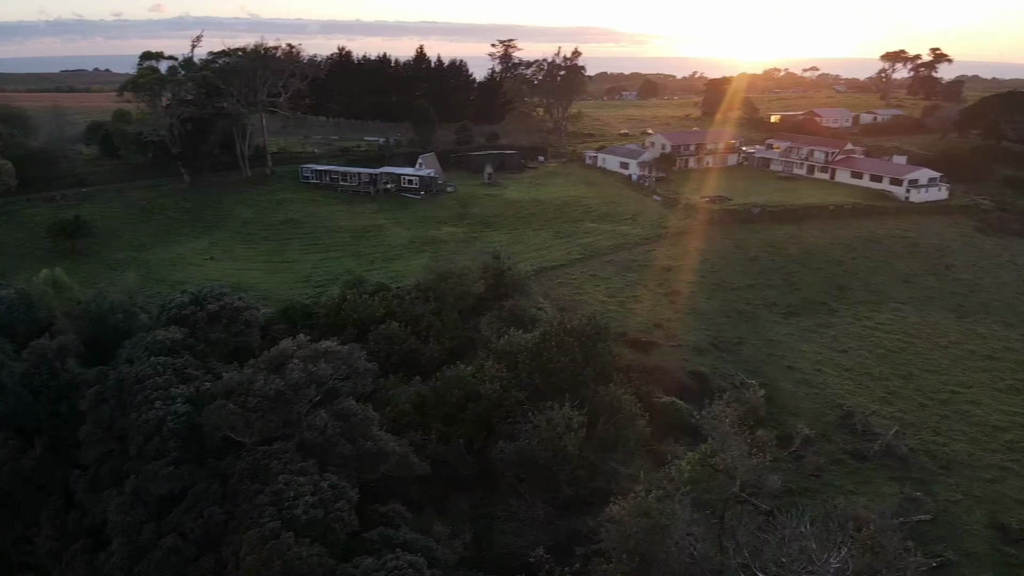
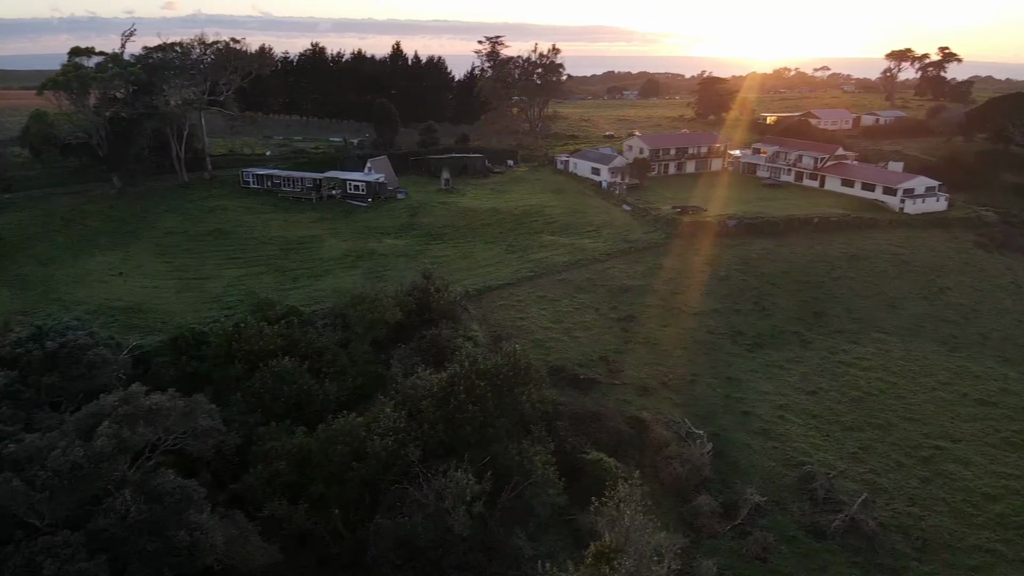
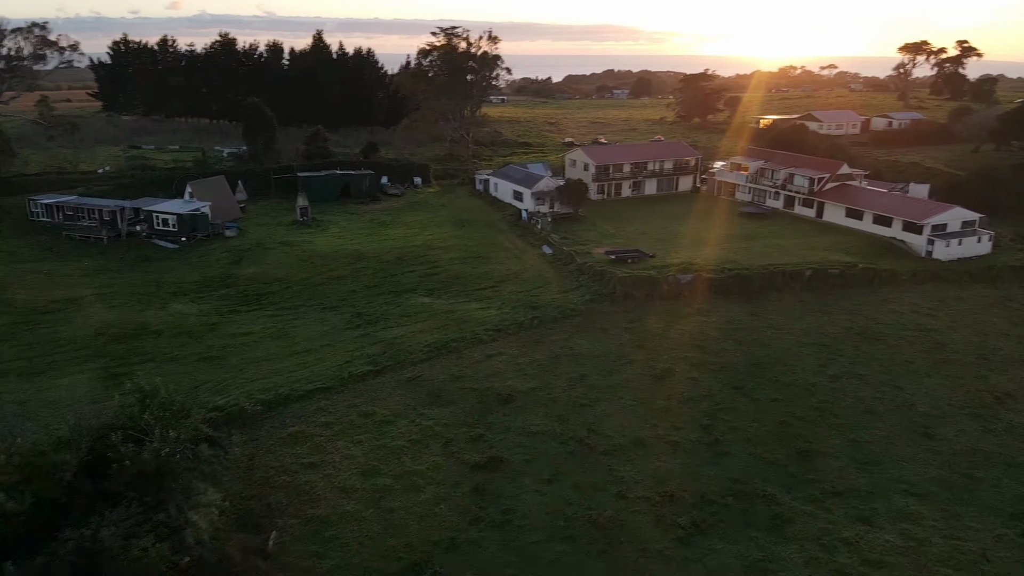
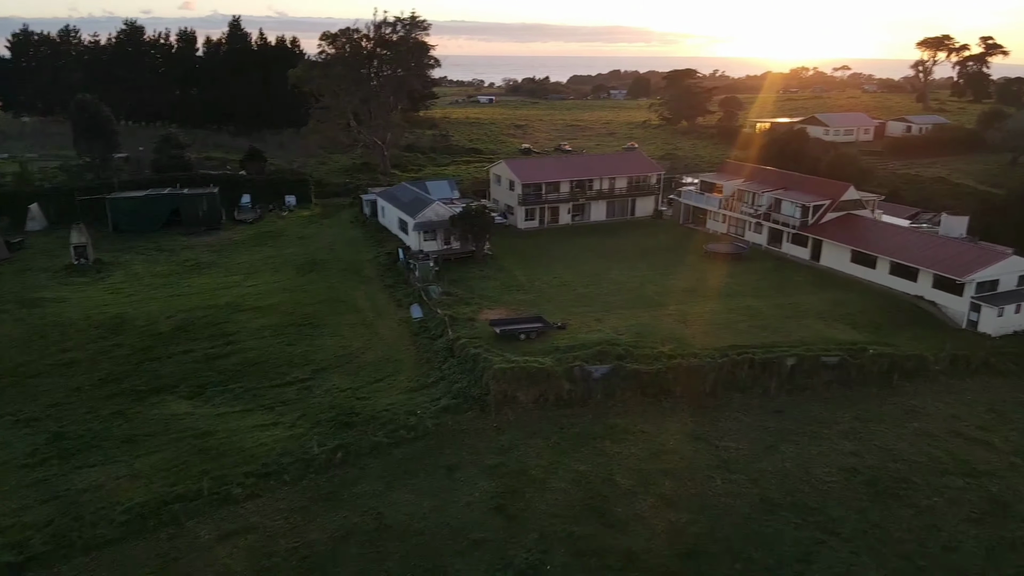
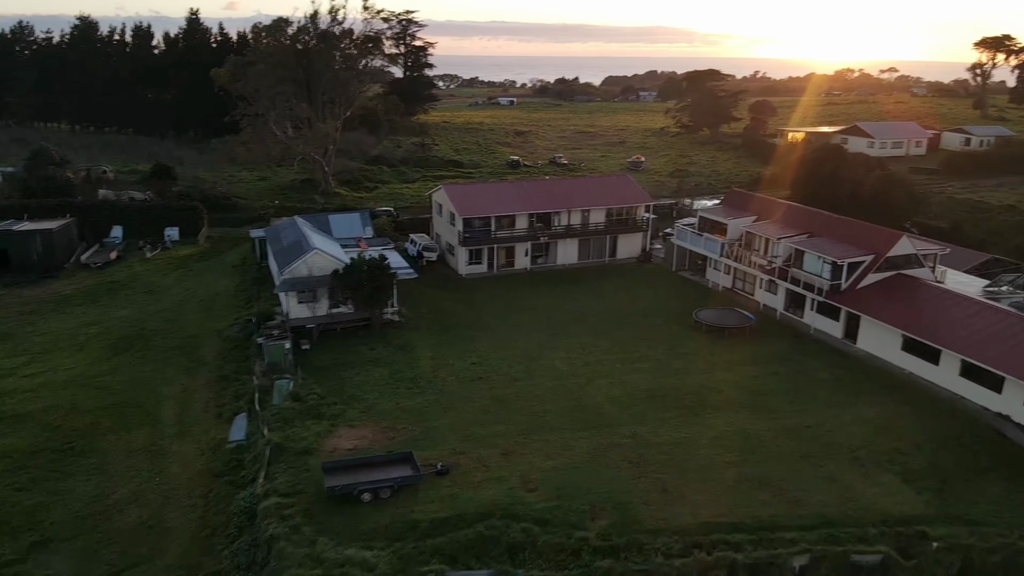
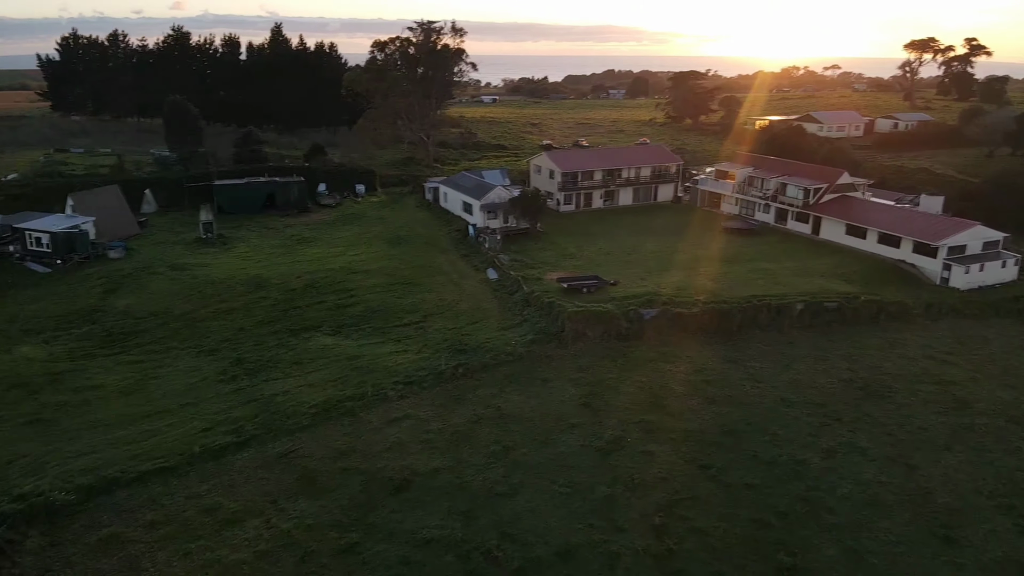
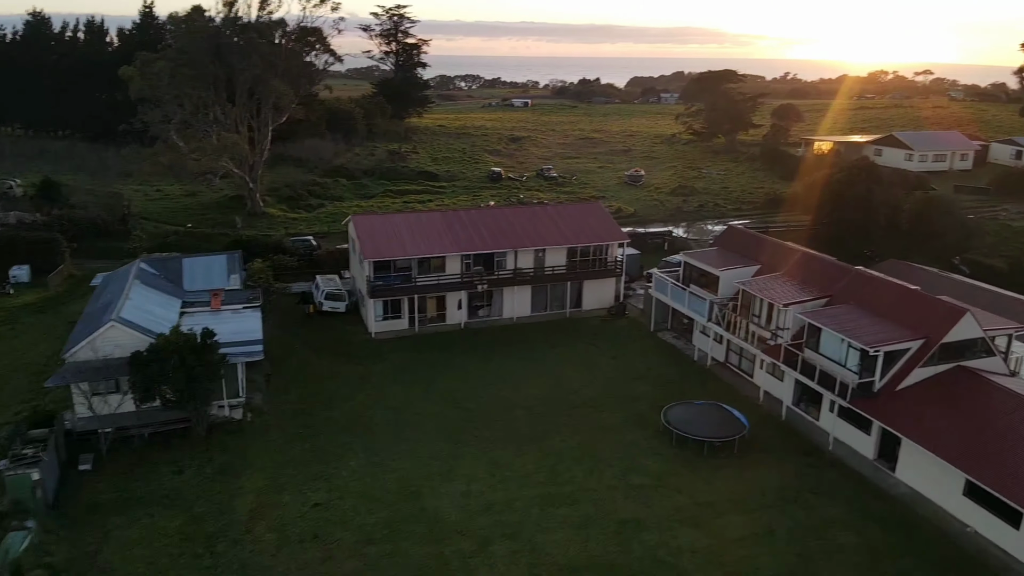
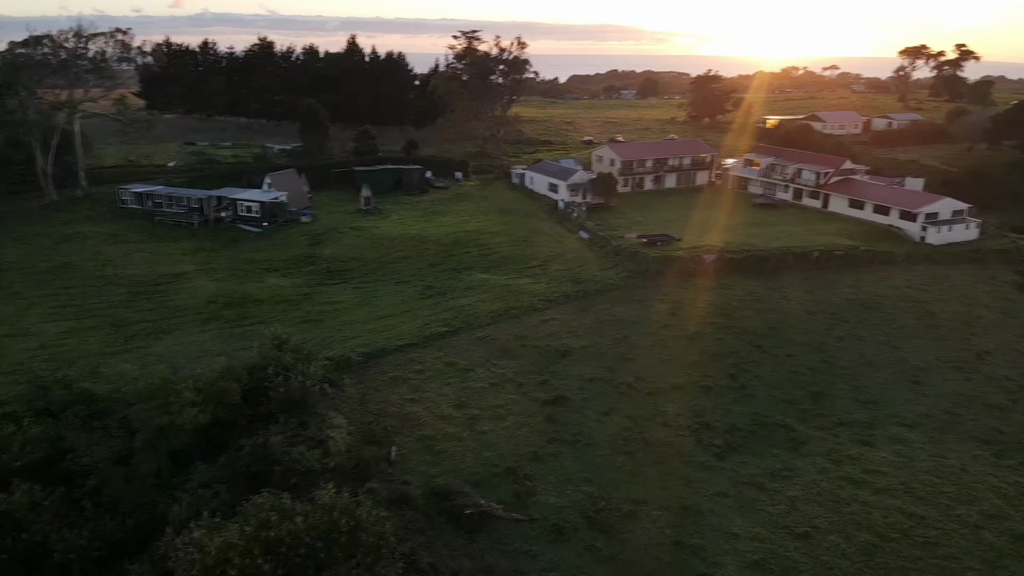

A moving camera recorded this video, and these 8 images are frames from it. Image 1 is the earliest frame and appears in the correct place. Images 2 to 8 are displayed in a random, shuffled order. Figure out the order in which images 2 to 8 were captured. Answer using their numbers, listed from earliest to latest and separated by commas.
2, 8, 3, 6, 4, 5, 7
